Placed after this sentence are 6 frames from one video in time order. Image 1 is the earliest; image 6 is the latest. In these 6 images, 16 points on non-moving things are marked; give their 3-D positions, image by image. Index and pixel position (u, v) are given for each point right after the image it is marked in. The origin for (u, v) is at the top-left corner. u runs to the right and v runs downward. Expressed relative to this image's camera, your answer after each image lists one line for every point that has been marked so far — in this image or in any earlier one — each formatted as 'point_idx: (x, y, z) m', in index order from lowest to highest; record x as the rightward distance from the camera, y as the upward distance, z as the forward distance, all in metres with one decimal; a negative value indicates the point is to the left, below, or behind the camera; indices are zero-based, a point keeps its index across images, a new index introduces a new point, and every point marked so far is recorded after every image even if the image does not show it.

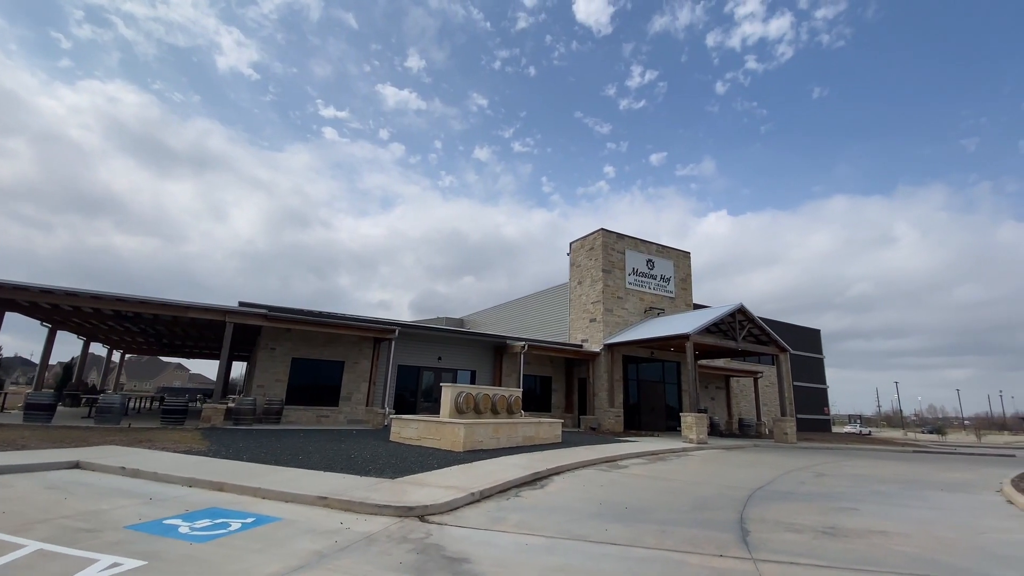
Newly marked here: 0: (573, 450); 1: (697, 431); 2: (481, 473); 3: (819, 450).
0: (+1.5, -4.1, +11.9) m
1: (+5.8, -4.5, +15.1) m
2: (-0.6, -3.1, +7.9) m
3: (+10.5, -5.5, +16.1) m
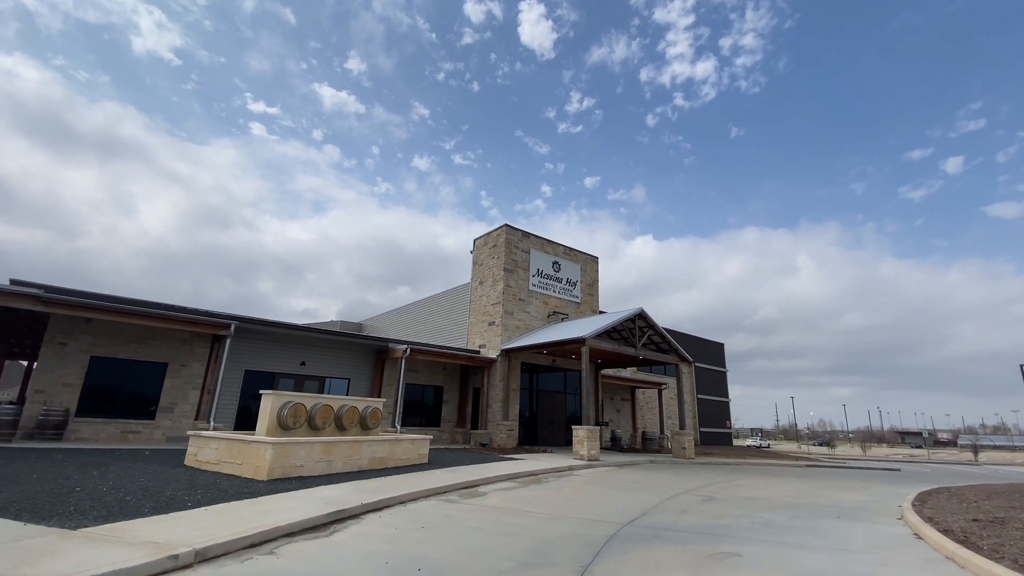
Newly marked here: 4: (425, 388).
0: (-1.7, -3.8, +9.7) m
1: (+2.1, -4.5, +13.5) m
2: (-3.2, -2.7, +5.5) m
3: (+6.5, -5.7, +15.1) m
4: (-3.2, -3.7, +17.5) m
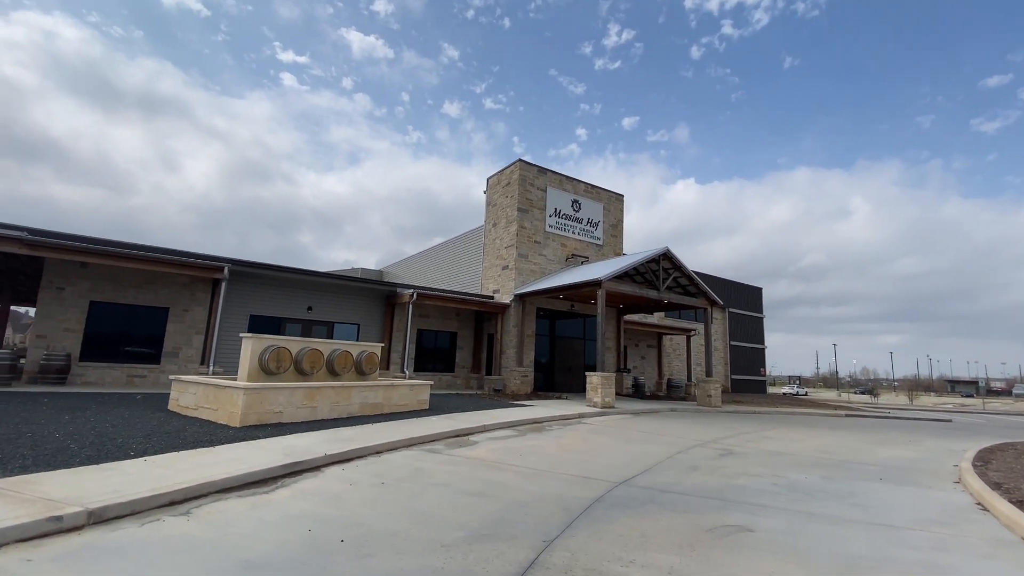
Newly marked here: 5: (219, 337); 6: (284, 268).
0: (-1.7, -2.5, +9.1) m
1: (+2.4, -2.8, +12.6) m
2: (-3.5, -1.9, +4.9) m
3: (+6.9, -3.8, +14.1) m
4: (-2.7, -1.7, +17.0) m
5: (-7.7, -1.3, +12.5) m
6: (-6.6, +0.6, +13.7) m
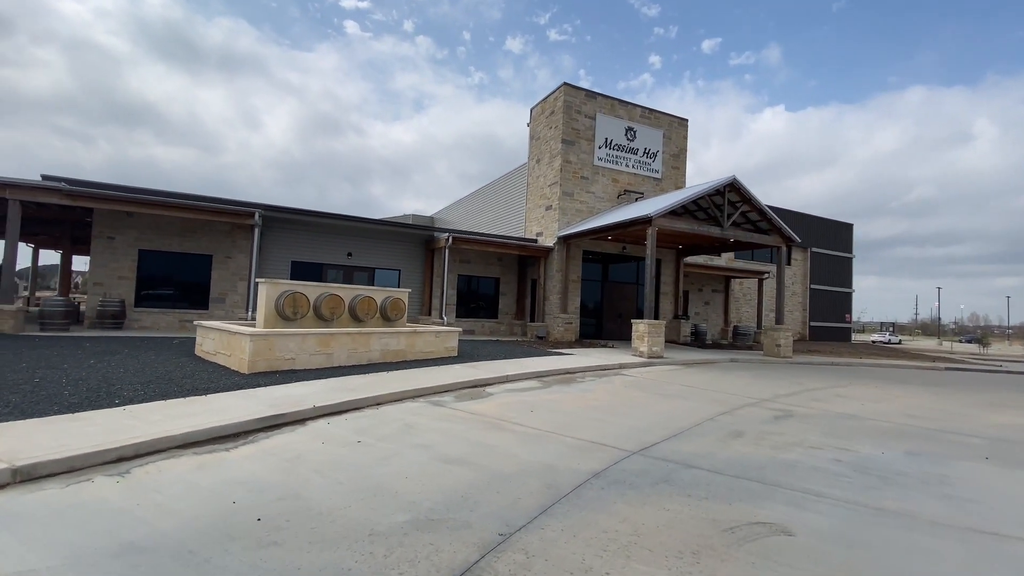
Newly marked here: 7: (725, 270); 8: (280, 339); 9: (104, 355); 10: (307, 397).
0: (-1.2, -1.5, +8.6) m
1: (+3.3, -1.3, +11.5) m
2: (-3.6, -1.3, +4.7) m
3: (+8.0, -2.1, +12.4) m
4: (-1.1, +0.3, +16.3) m
5: (-6.7, +0.1, +12.6) m
6: (-5.5, +2.1, +13.5) m
7: (+8.8, +0.8, +19.4) m
8: (-3.6, -0.8, +7.4) m
9: (-6.8, -1.1, +7.9) m
10: (-2.6, -1.4, +6.0) m
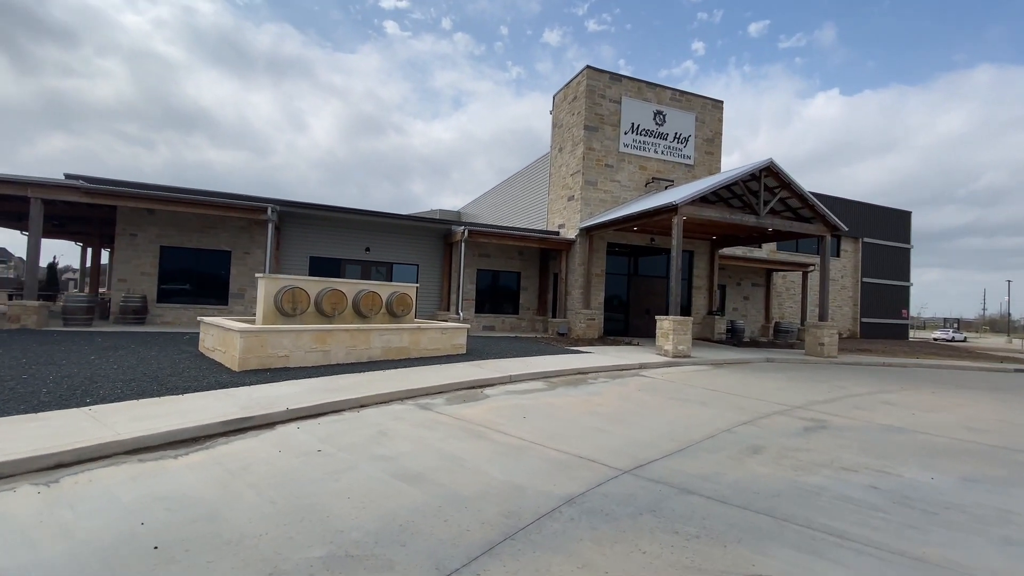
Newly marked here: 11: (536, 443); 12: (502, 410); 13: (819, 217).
0: (-1.1, -1.4, +8.1) m
1: (+3.7, -1.2, +10.7) m
2: (-3.8, -1.3, +4.4) m
3: (+8.4, -1.9, +11.2) m
4: (-0.4, +0.5, +15.9) m
5: (-6.3, +0.3, +12.6) m
6: (-5.0, +2.3, +13.3) m
7: (+9.7, +1.0, +18.1) m
8: (-3.6, -0.7, +7.1) m
9: (-6.7, -1.0, +7.9) m
10: (-2.7, -1.3, +5.7) m
11: (+0.2, -1.5, +4.5) m
12: (-0.1, -1.5, +5.7) m
13: (+8.3, +1.9, +12.9) m
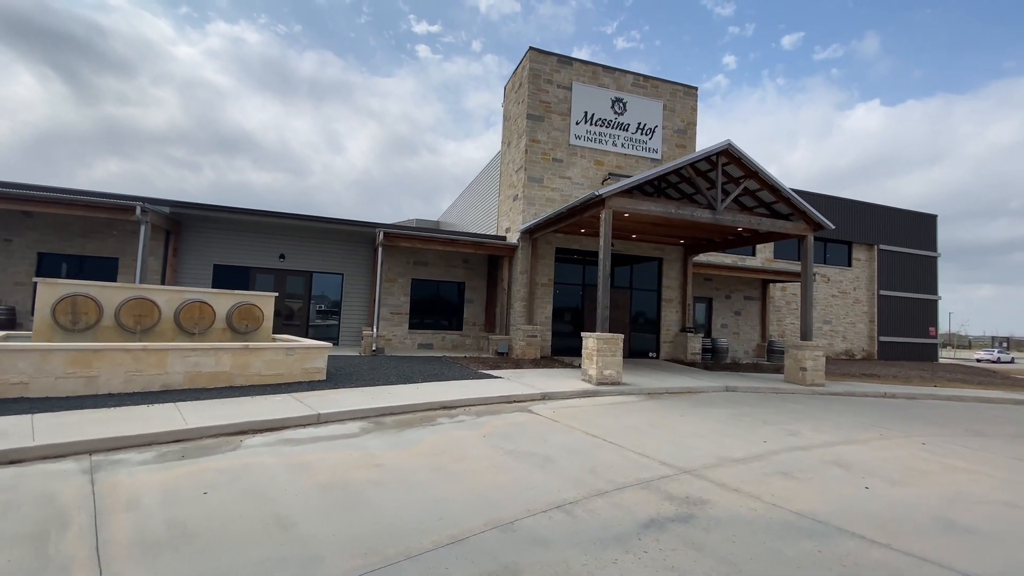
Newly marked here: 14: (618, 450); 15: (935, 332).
0: (-3.3, -1.5, +6.3) m
1: (+1.6, -1.4, +8.6) m
2: (-6.2, -1.2, +2.8) m
3: (+6.4, -2.1, +8.8) m
4: (-2.1, +0.1, +14.0) m
5: (-8.2, 0.0, +11.1) m
6: (-6.8, +2.0, +11.8) m
7: (+8.1, +0.6, +15.7) m
8: (-5.9, -0.8, +5.5) m
9: (-8.9, -1.2, +6.4) m
10: (-5.0, -1.4, +3.9) m
11: (-2.2, -1.5, +2.6) m
12: (-2.5, -1.5, +3.8) m
13: (+6.4, +1.7, +10.6) m
14: (+1.2, -1.7, +5.0) m
15: (+17.7, -1.8, +19.7) m
